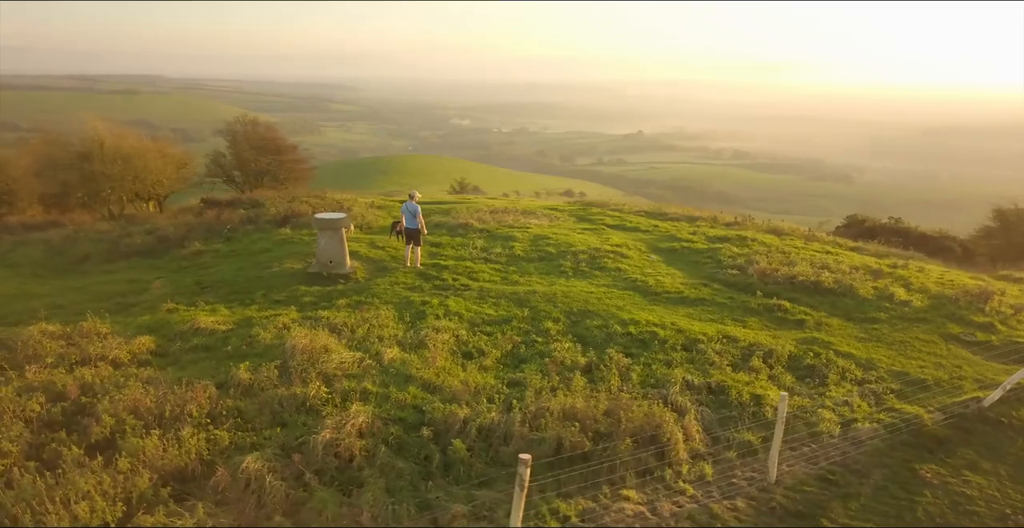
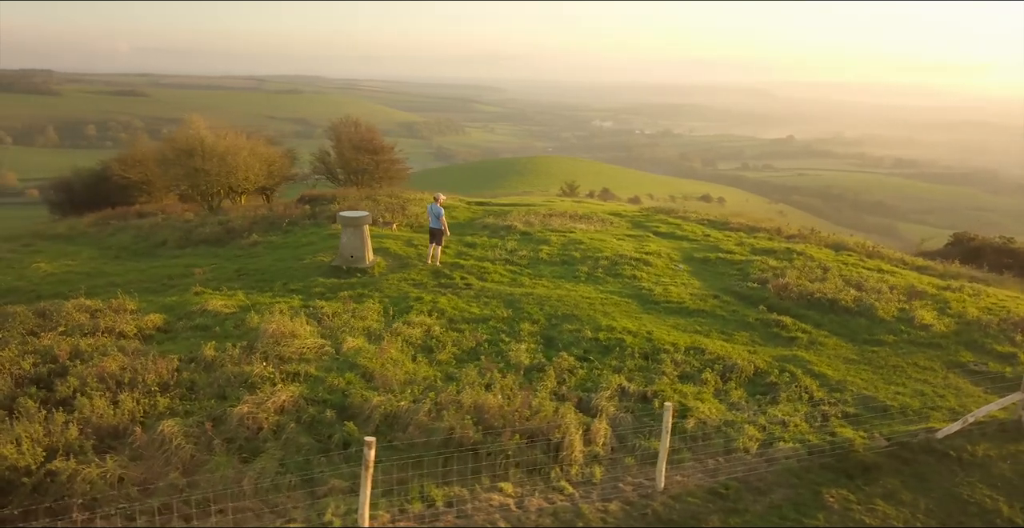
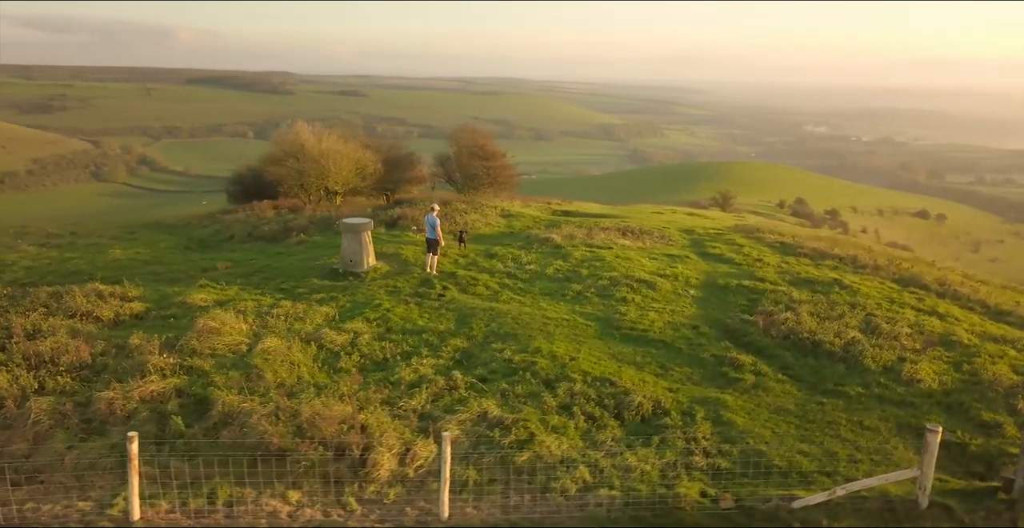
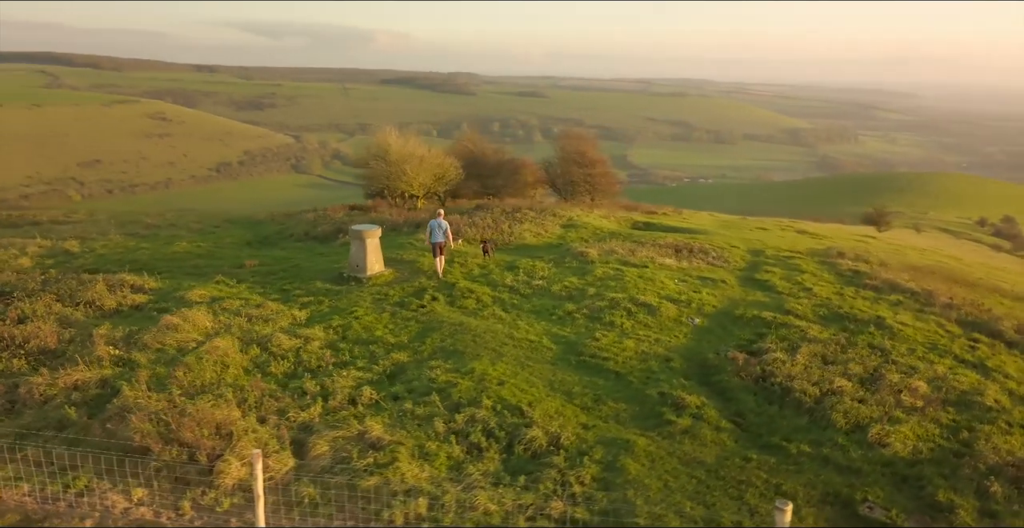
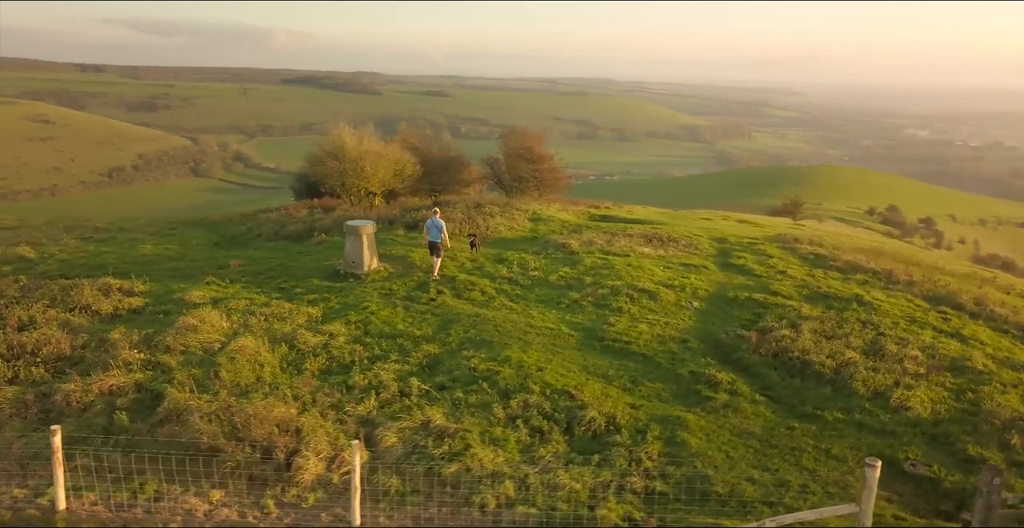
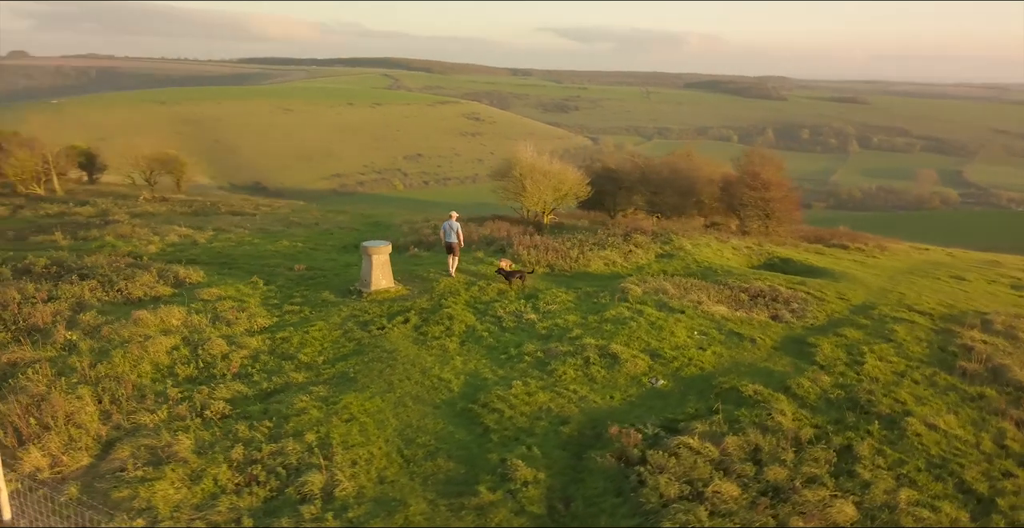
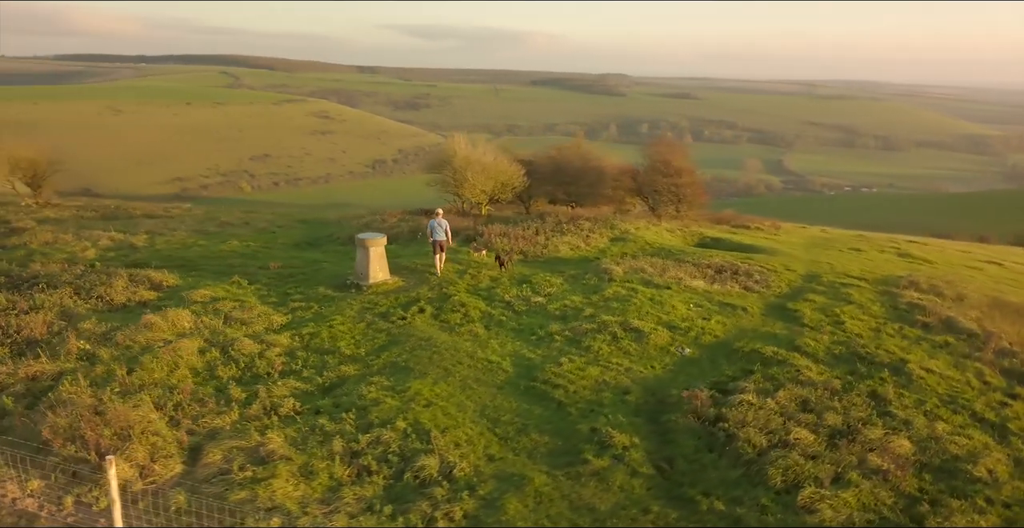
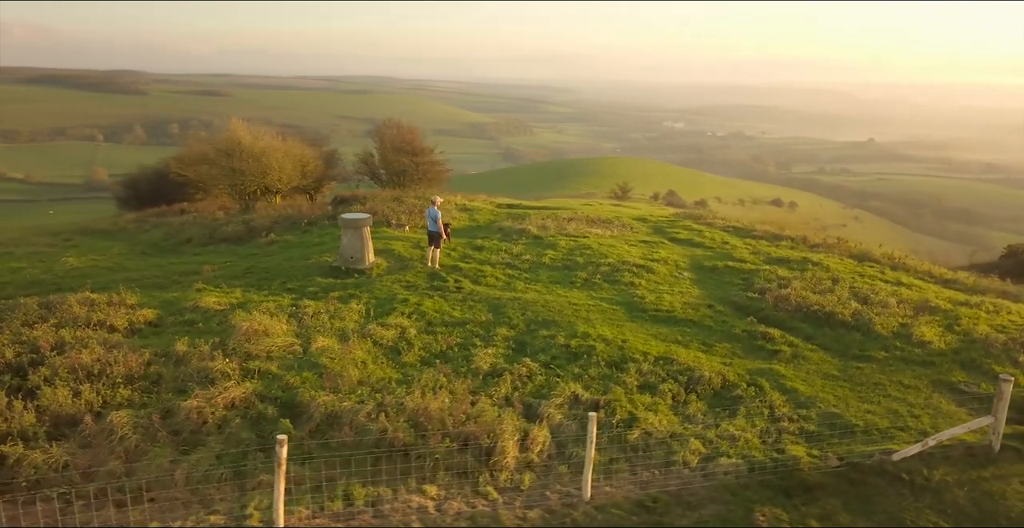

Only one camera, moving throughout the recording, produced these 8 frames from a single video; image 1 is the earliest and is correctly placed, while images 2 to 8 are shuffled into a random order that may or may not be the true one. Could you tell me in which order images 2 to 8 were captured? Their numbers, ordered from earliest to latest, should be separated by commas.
2, 8, 3, 5, 4, 7, 6
